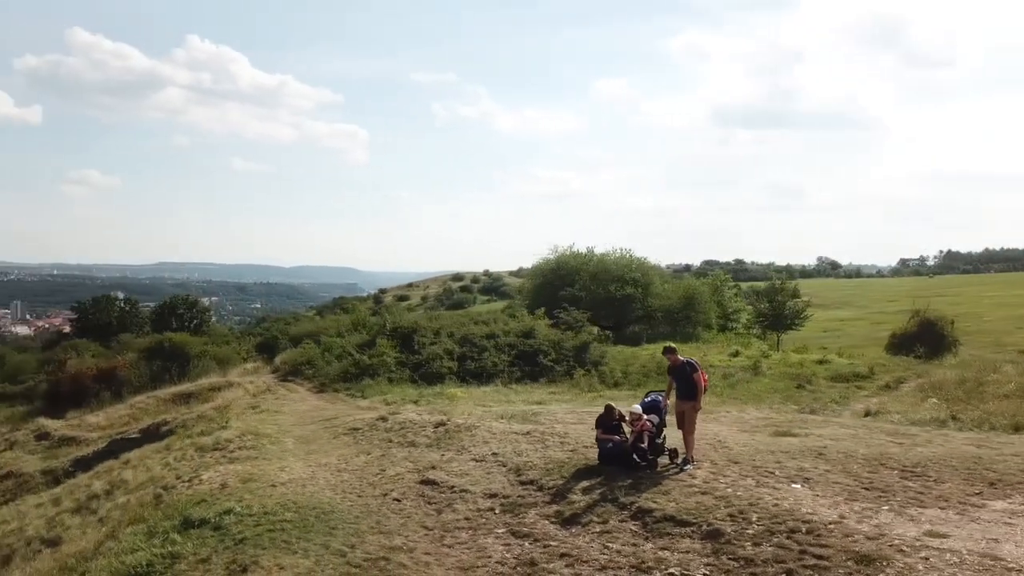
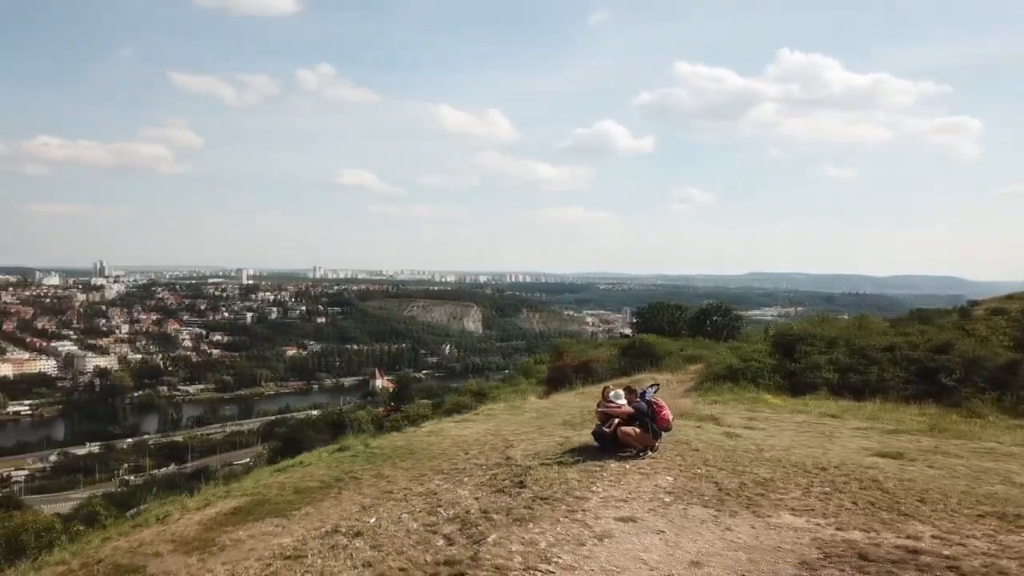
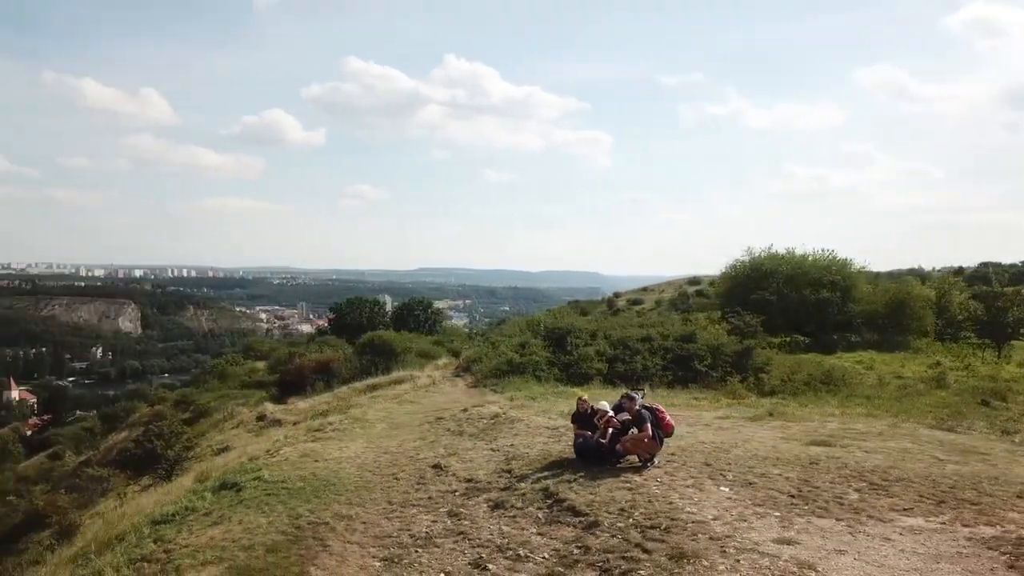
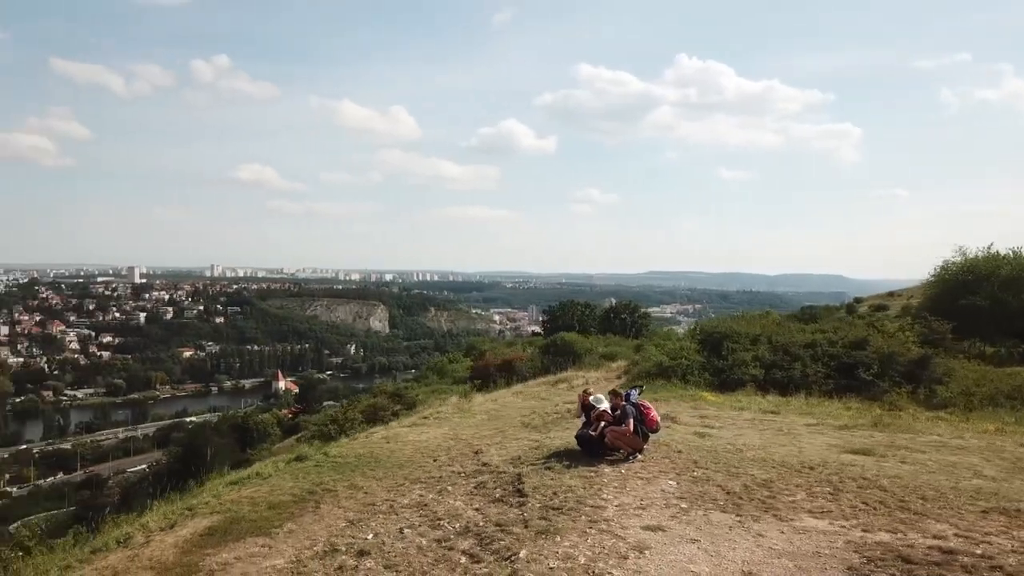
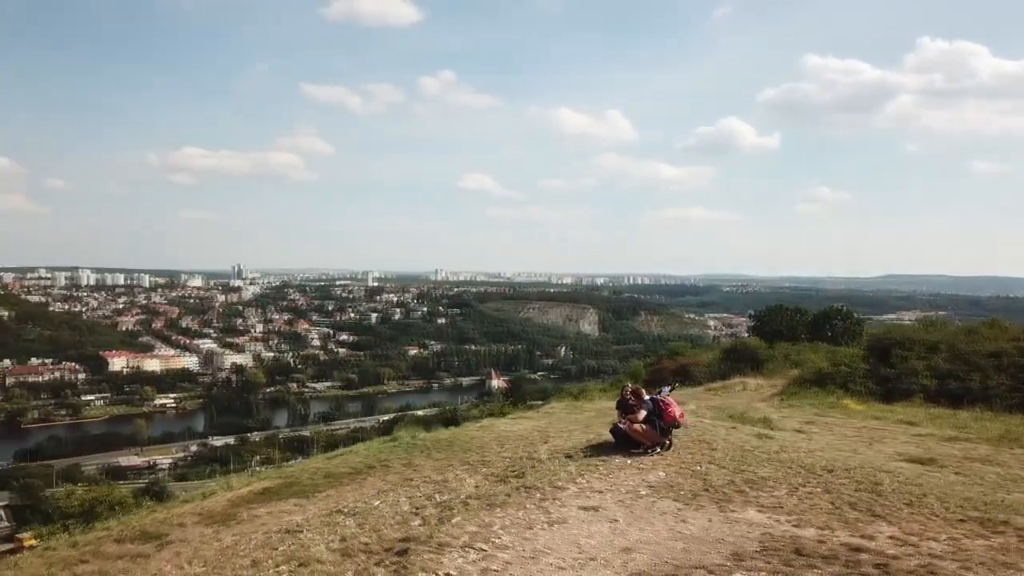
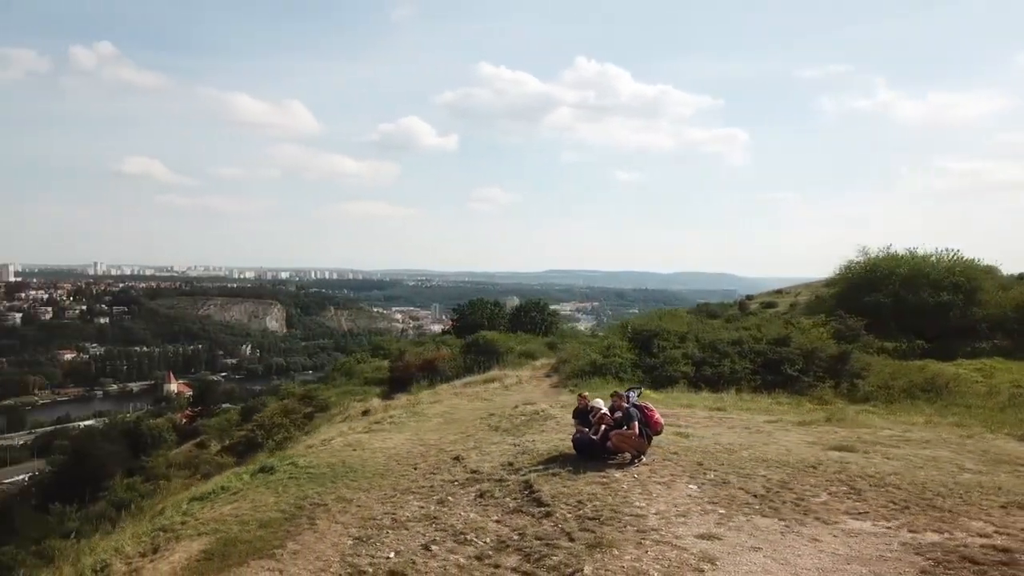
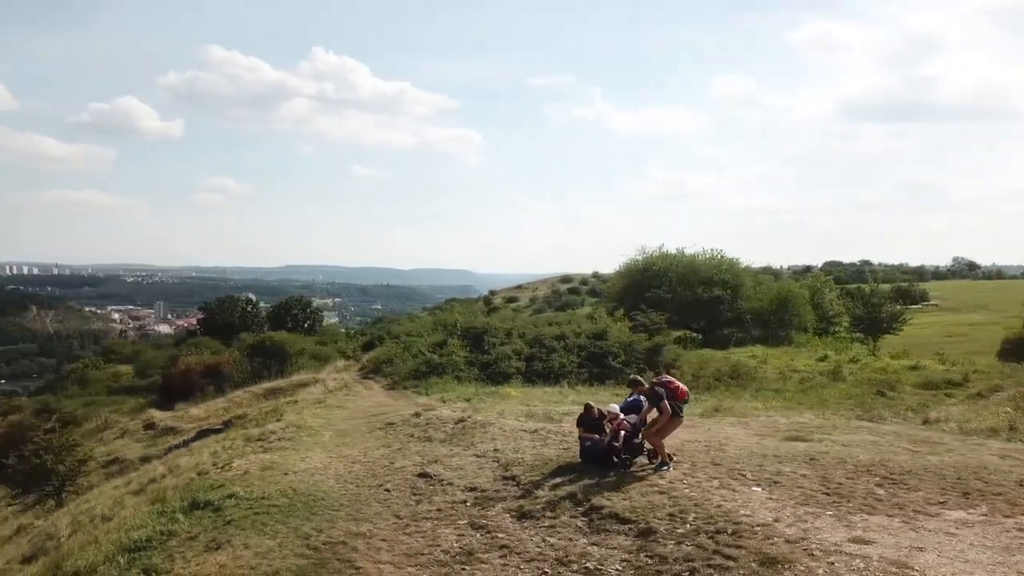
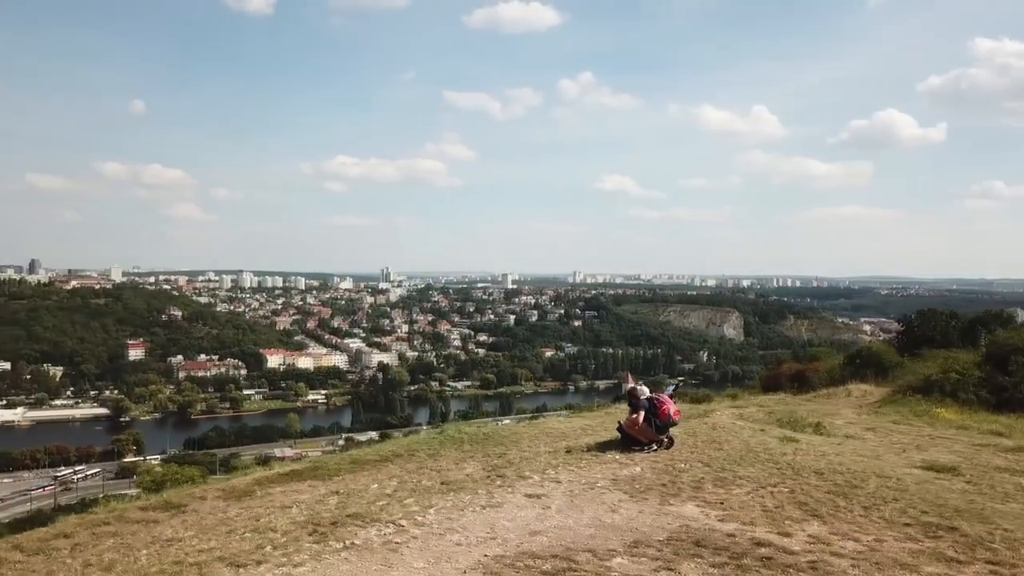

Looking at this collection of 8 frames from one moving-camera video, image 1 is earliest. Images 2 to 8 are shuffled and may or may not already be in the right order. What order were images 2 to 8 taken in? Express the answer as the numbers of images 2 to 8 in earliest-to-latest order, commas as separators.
7, 3, 6, 4, 2, 5, 8
